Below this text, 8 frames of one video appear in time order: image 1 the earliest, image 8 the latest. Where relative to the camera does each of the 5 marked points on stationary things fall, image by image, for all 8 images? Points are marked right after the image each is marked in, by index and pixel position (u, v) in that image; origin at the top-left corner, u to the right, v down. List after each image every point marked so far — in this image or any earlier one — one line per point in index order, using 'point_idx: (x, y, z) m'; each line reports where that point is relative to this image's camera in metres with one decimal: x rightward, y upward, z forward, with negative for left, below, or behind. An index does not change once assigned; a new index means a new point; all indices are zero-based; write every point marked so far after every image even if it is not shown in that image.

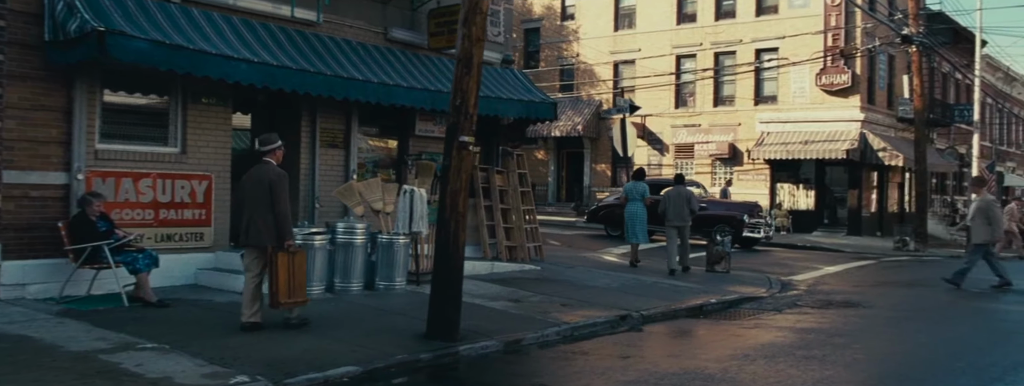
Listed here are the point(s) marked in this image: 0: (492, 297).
0: (-0.2, -1.2, +9.5) m
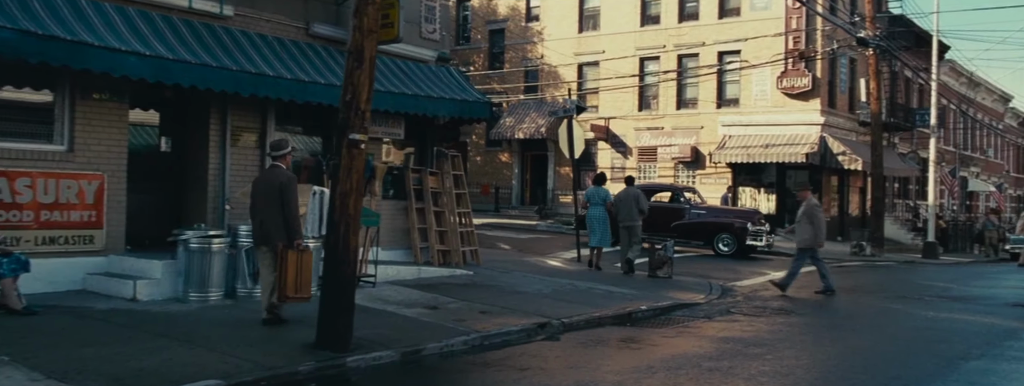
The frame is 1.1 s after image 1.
0: (-1.2, -1.3, +9.1) m
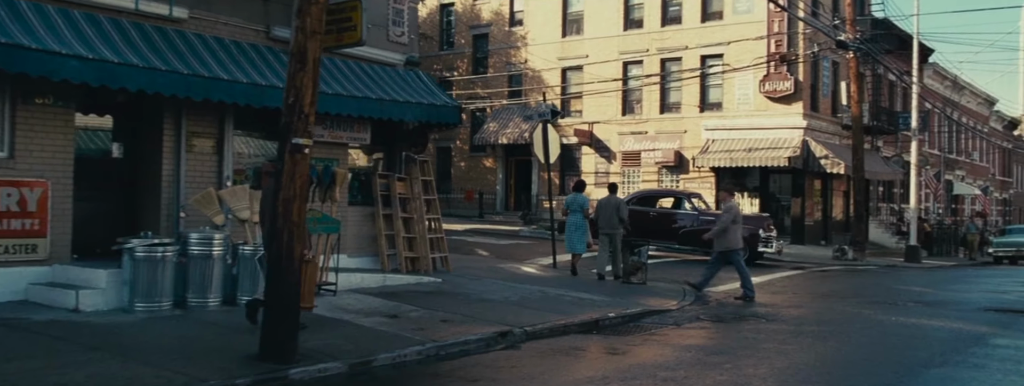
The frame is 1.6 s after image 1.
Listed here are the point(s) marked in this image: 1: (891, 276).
0: (-1.6, -1.3, +8.9) m
1: (+8.2, -1.8, +17.3) m
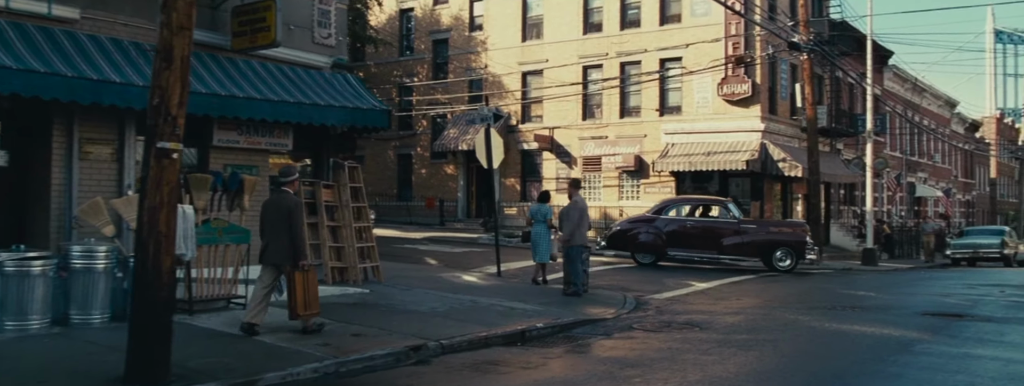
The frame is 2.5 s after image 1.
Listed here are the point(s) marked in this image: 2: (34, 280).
0: (-2.5, -1.4, +8.4) m
1: (+7.1, -1.9, +17.0) m
2: (-4.2, -0.8, +7.0) m
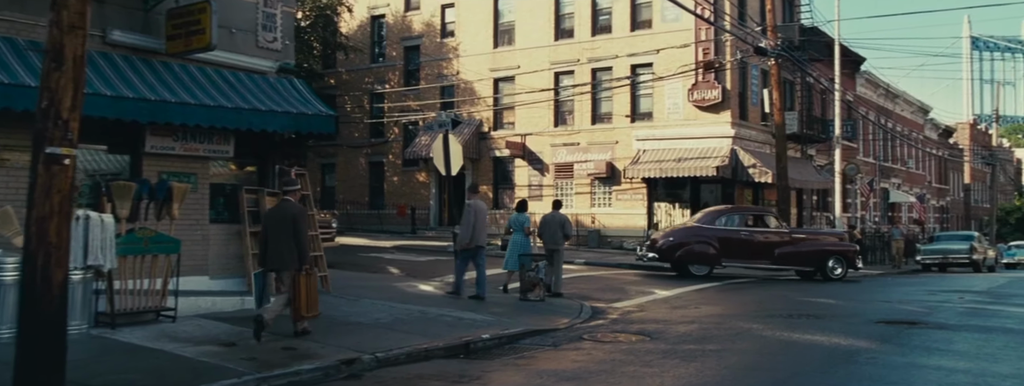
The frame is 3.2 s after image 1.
0: (-3.2, -1.5, +8.1) m
1: (+6.3, -2.0, +16.9) m
2: (-4.8, -0.8, +6.6) m
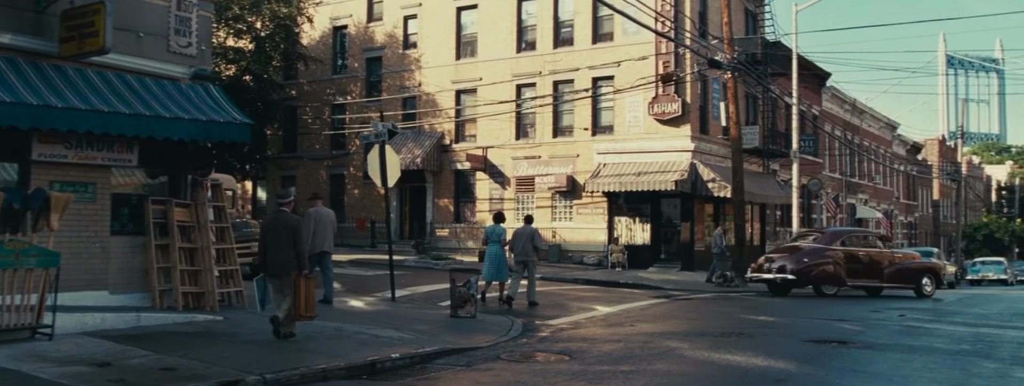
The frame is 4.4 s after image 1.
0: (-4.2, -1.6, +7.6) m
1: (+5.1, -2.3, +16.5) m
2: (-5.8, -0.9, +6.1) m
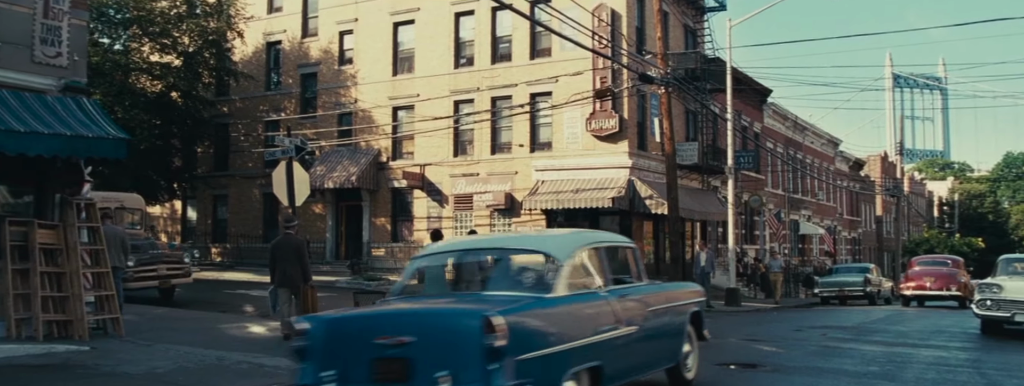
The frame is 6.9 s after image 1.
0: (-5.3, -1.8, +6.7) m
1: (+3.5, -2.6, +16.0) m
2: (-6.9, -1.0, +5.2) m
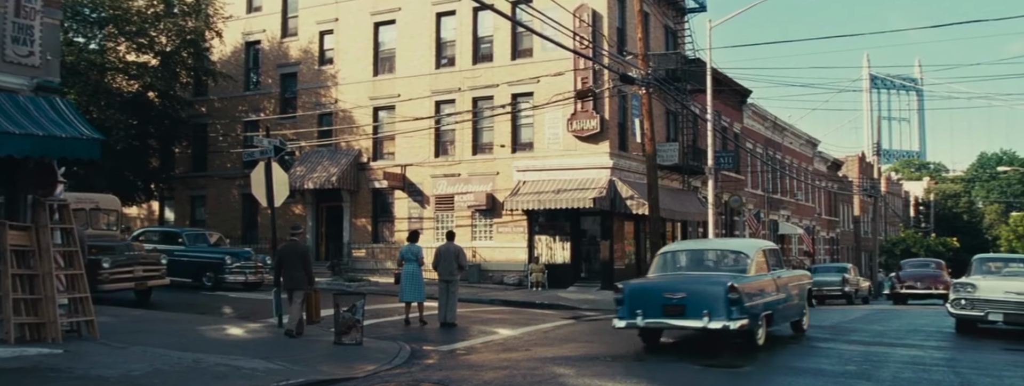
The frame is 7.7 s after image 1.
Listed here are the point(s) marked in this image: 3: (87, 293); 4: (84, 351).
0: (-5.5, -1.8, +6.5) m
1: (+3.1, -2.6, +16.1) m
2: (-7.0, -1.0, +5.0) m
3: (-5.5, -1.3, +10.3) m
4: (-5.1, -1.9, +9.5) m
